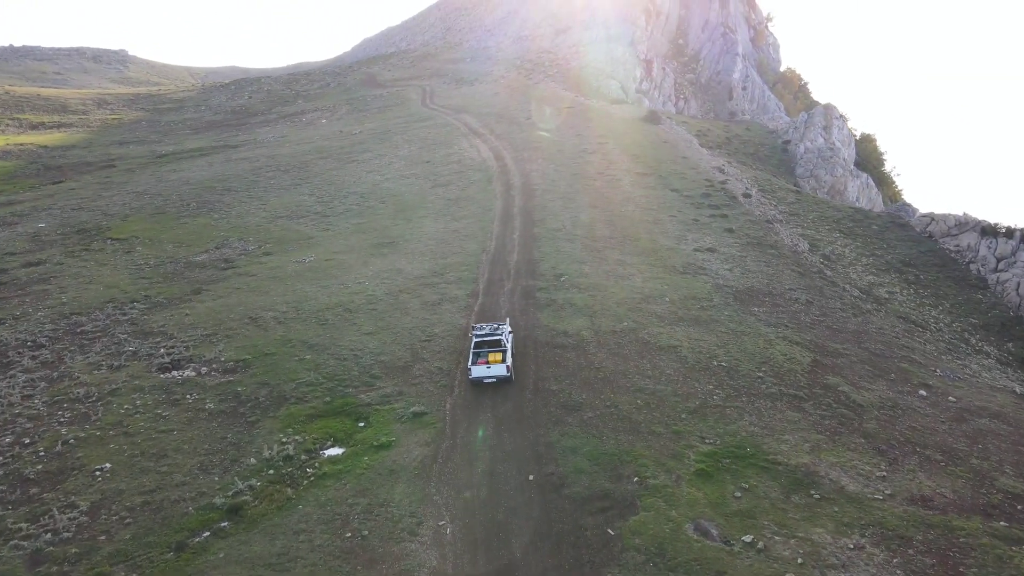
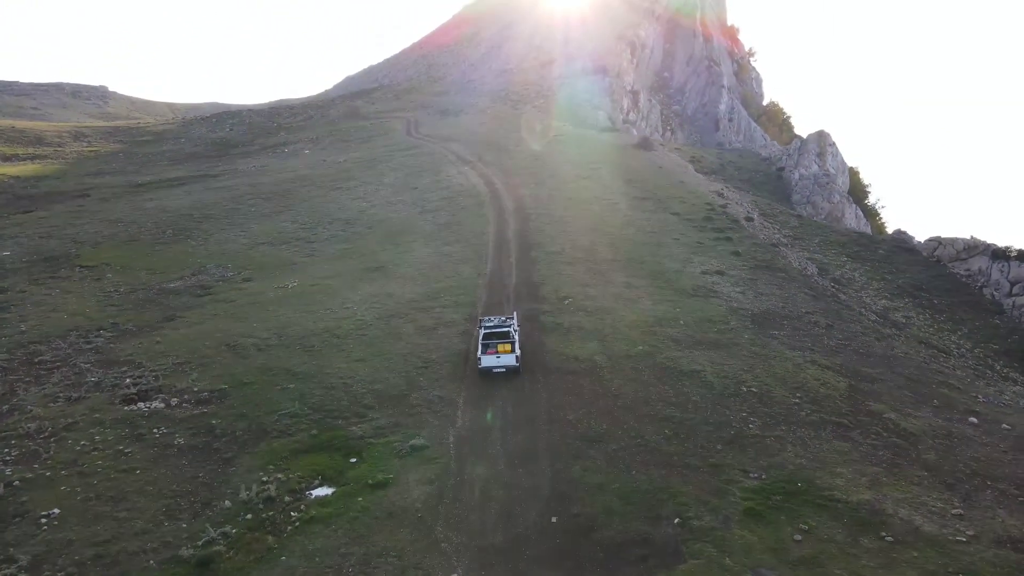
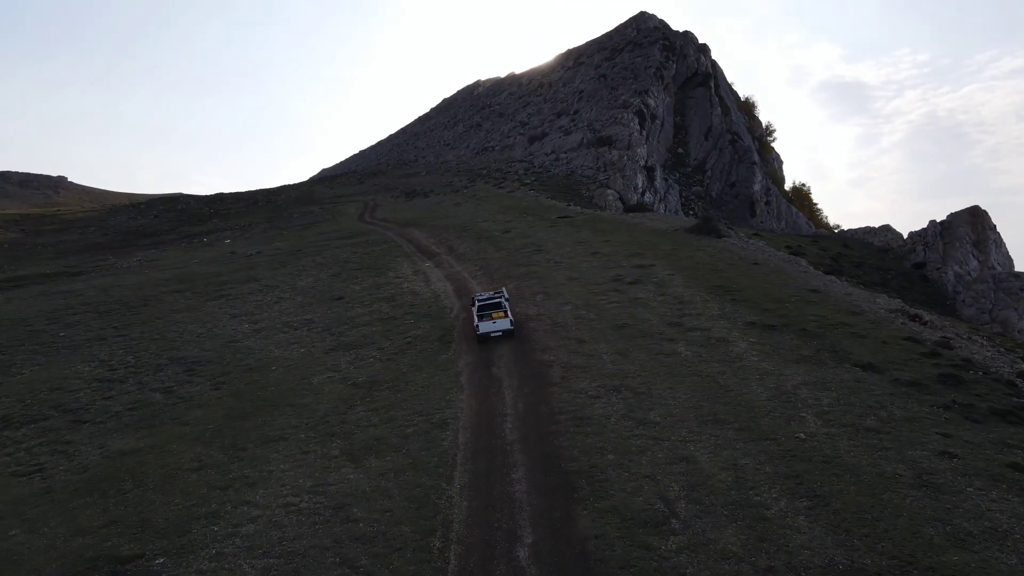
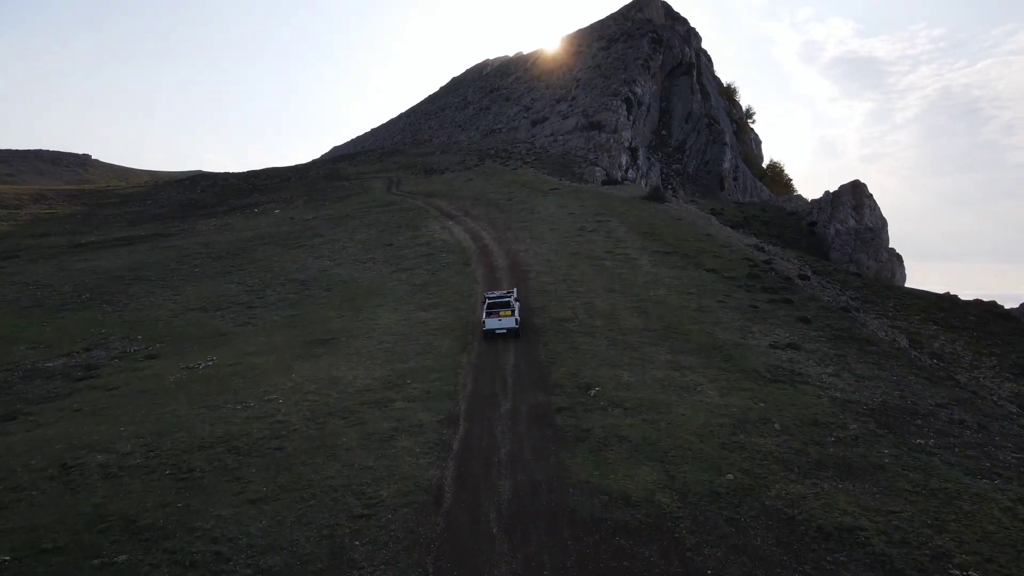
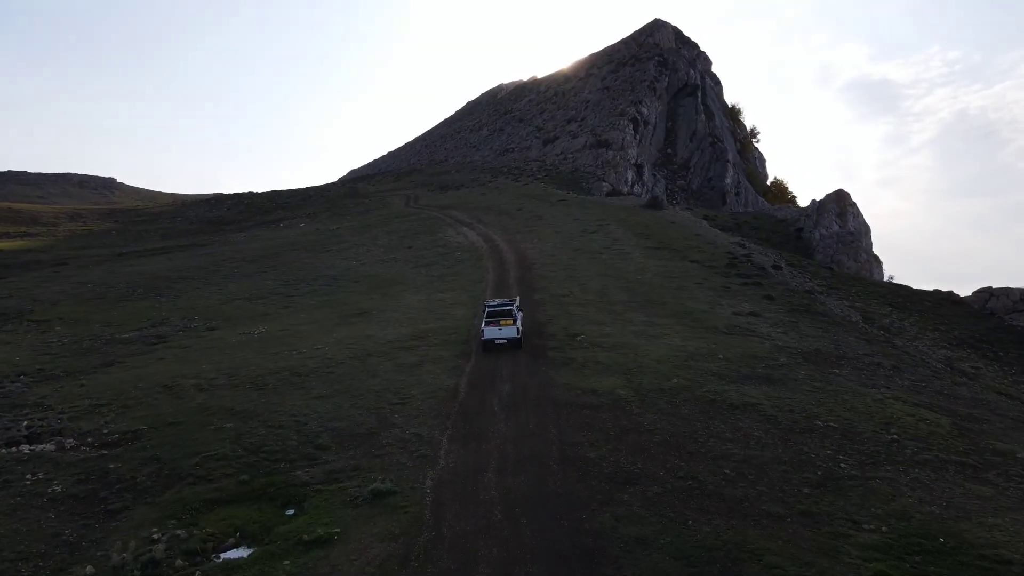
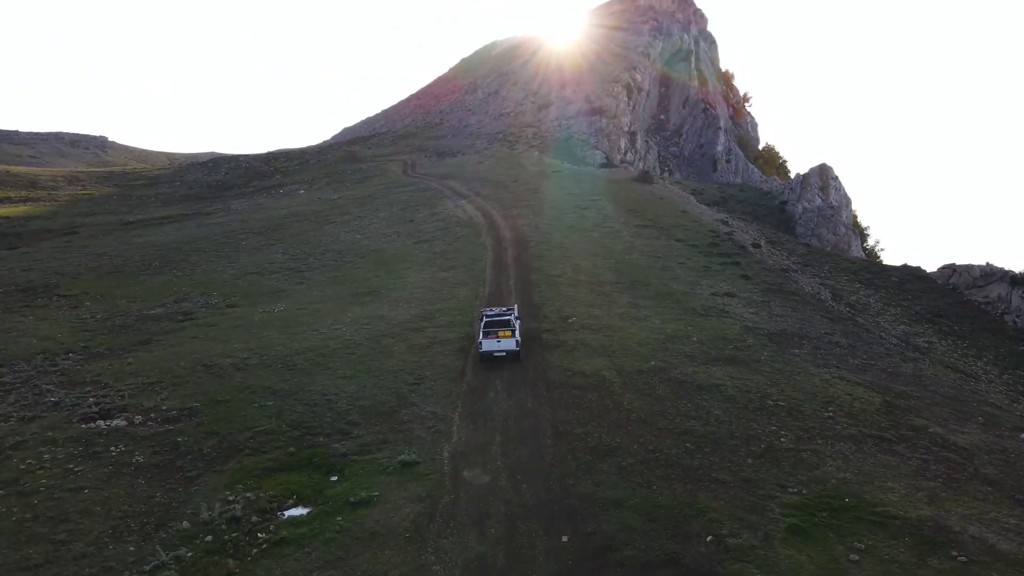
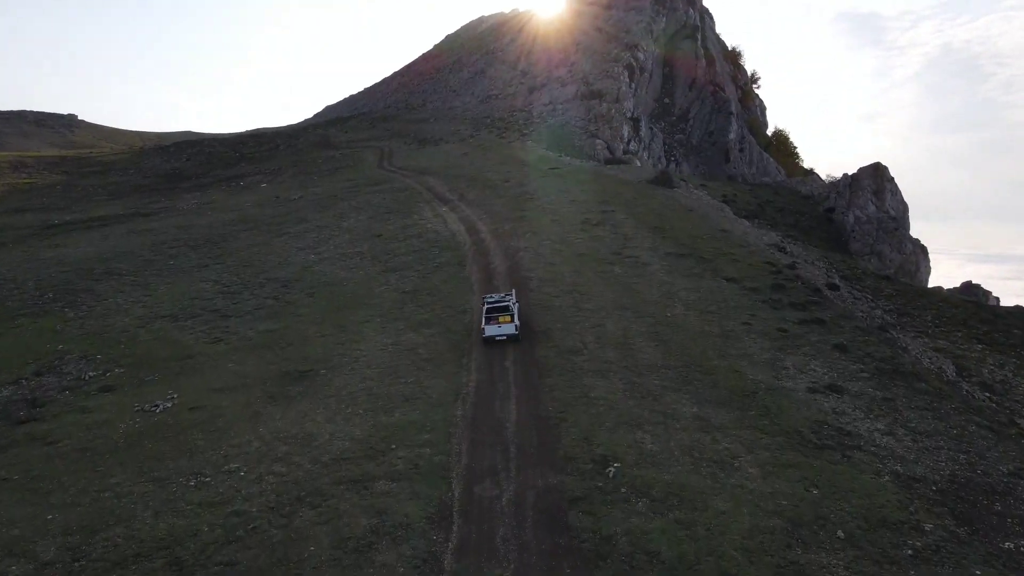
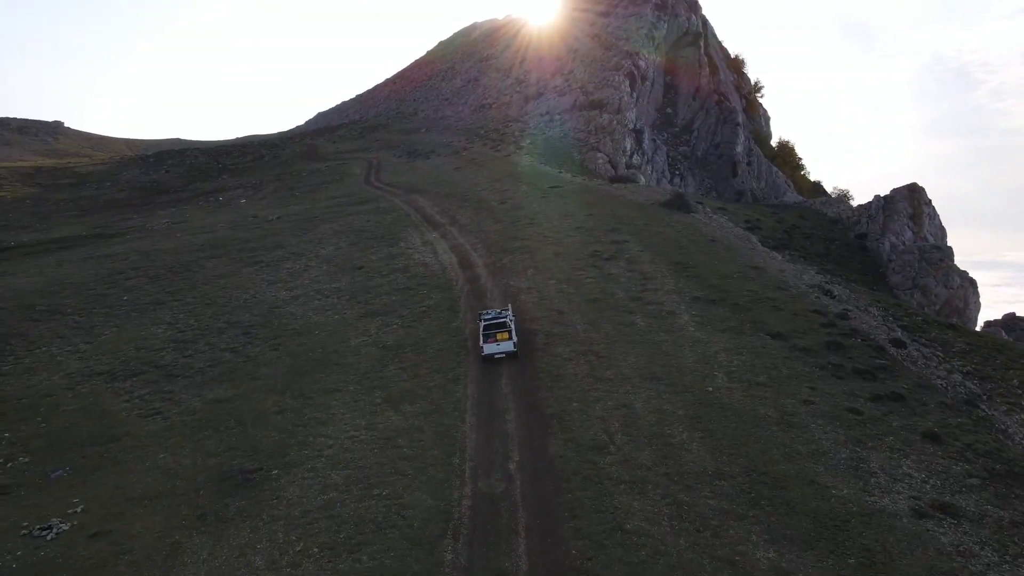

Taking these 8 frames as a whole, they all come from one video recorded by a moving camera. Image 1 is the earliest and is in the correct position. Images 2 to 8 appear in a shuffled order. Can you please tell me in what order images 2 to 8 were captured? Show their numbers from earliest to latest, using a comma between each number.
2, 6, 5, 4, 7, 8, 3
